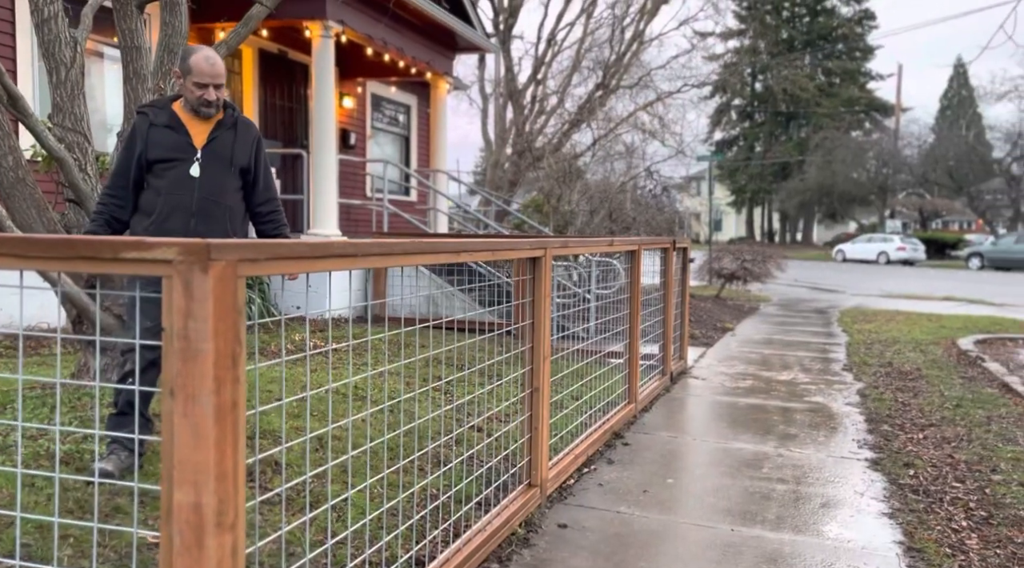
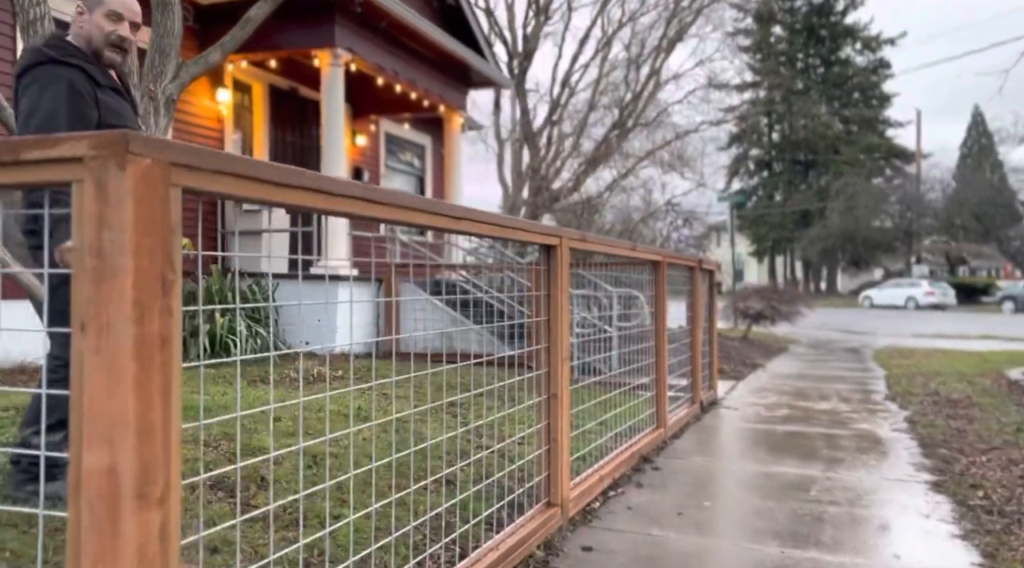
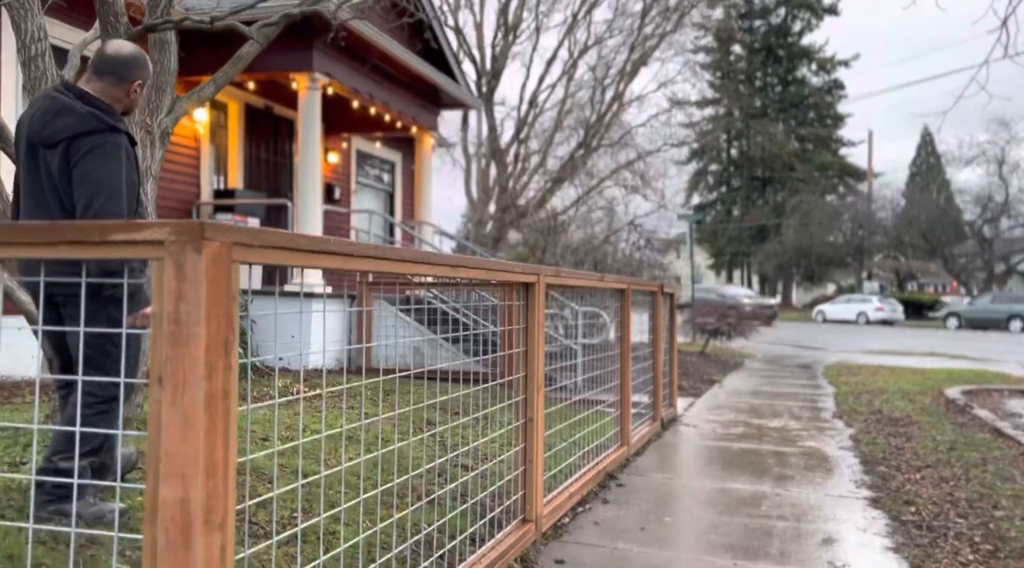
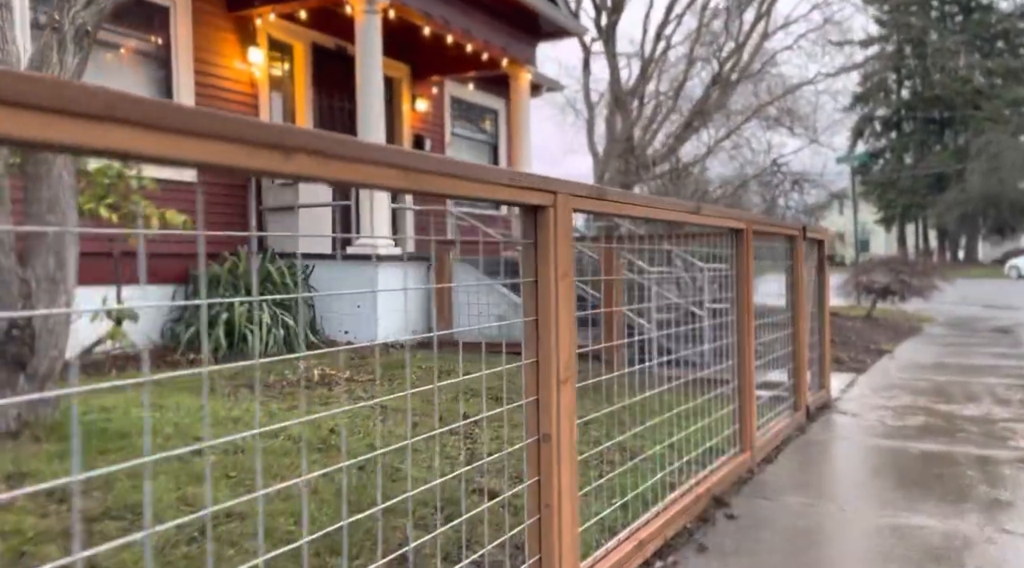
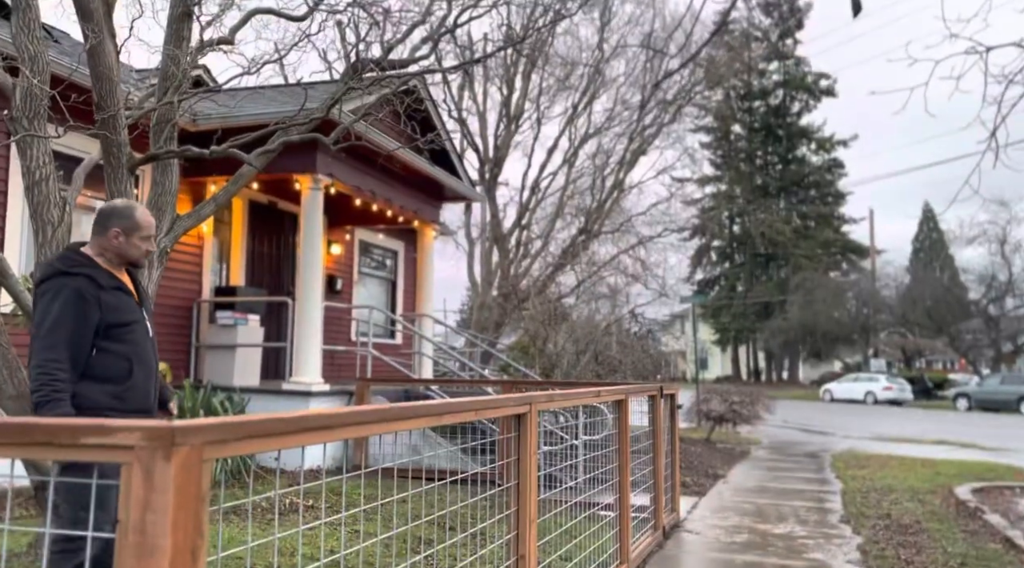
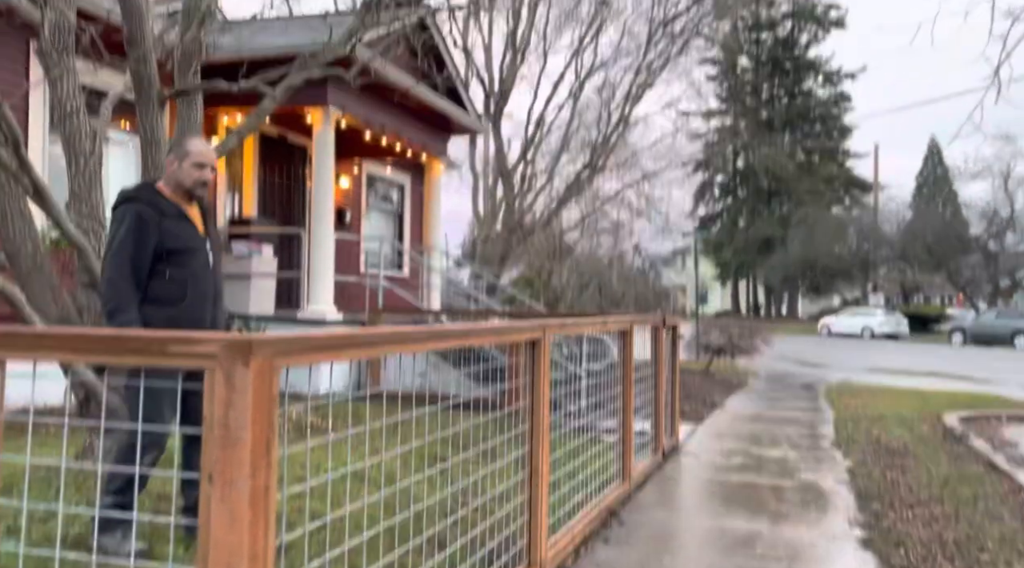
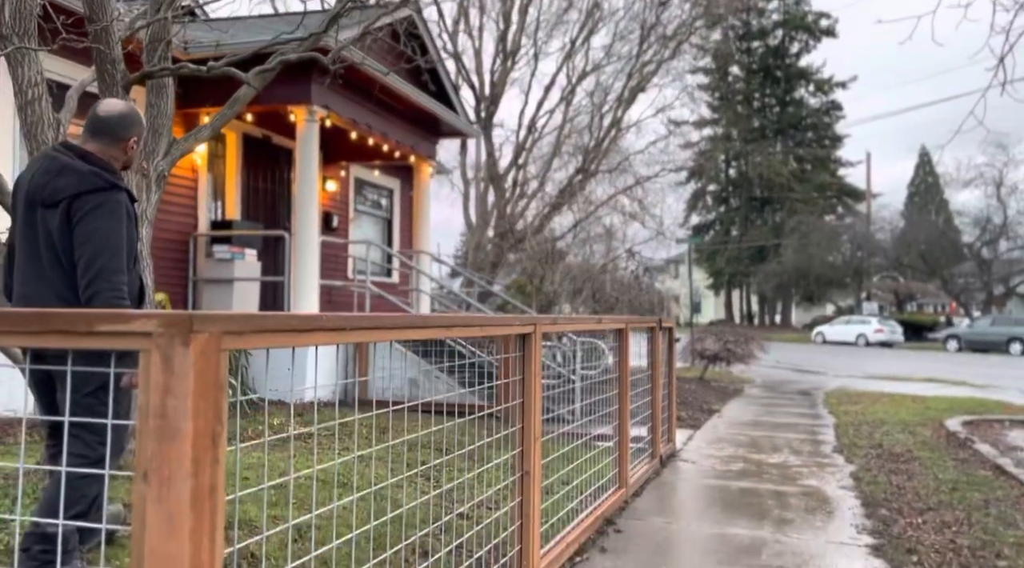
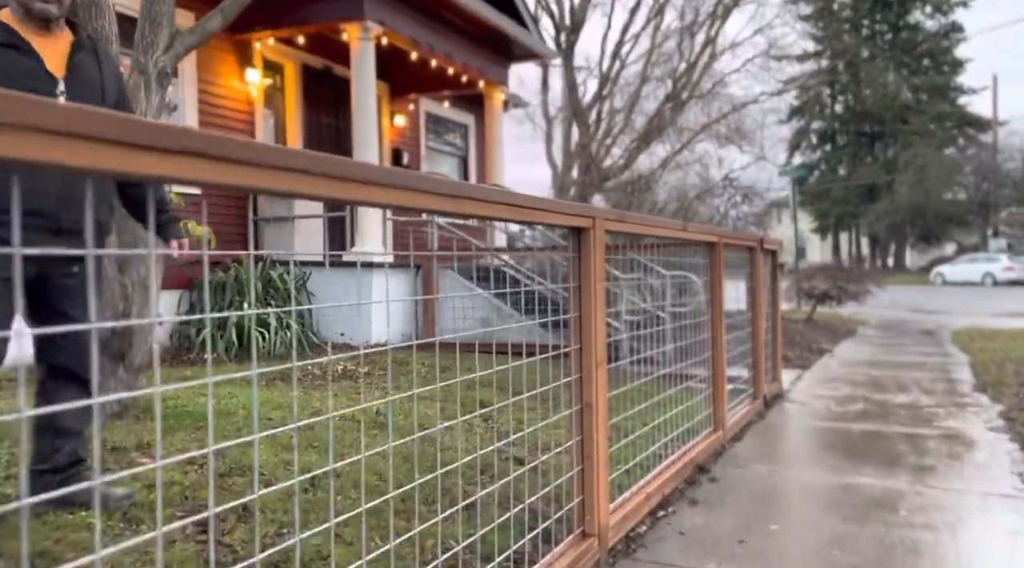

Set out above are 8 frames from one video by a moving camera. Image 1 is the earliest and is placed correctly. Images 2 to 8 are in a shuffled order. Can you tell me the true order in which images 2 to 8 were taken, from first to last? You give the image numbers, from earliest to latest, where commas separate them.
6, 5, 7, 3, 2, 8, 4
